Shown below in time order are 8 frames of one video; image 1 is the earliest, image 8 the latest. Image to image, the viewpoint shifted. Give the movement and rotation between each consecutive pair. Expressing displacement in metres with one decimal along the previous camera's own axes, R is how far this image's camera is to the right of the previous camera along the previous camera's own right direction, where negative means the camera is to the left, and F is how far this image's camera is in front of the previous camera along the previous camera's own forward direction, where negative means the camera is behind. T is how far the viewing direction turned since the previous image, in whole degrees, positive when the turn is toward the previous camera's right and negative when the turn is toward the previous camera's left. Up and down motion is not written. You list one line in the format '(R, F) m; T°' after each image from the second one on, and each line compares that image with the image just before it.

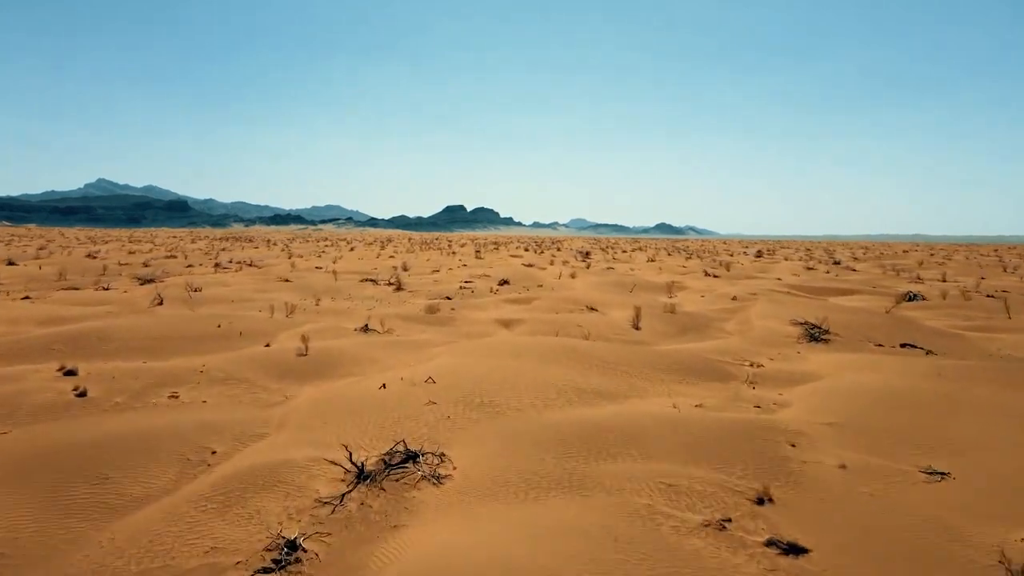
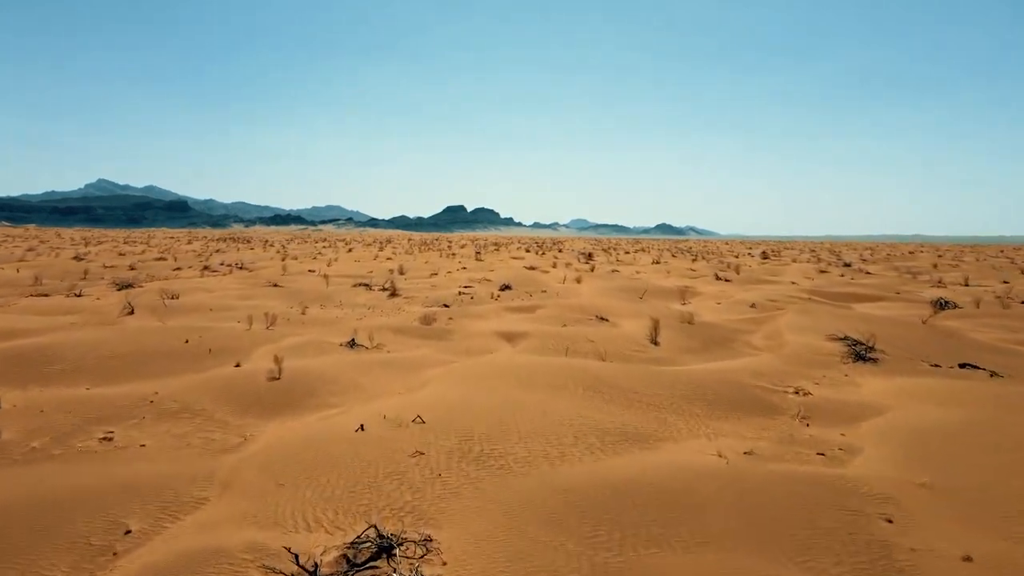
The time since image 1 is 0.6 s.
(0.0, +1.0) m; 0°
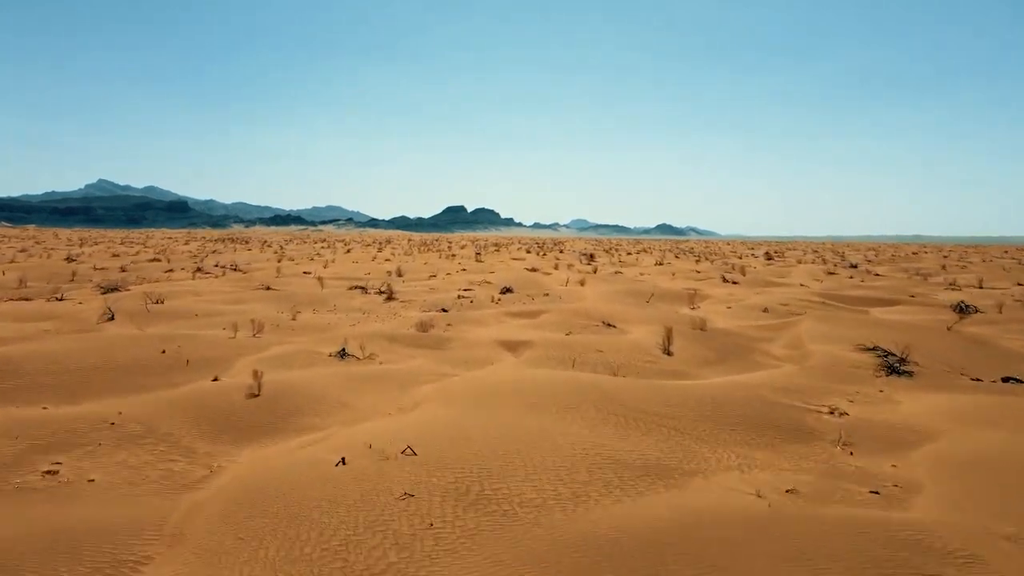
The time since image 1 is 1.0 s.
(0.0, +0.6) m; 0°
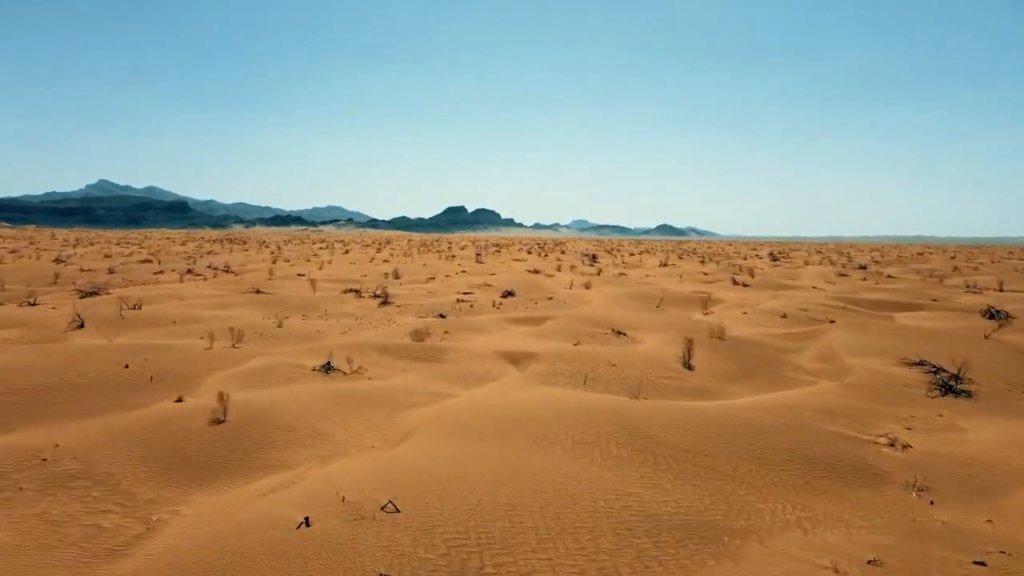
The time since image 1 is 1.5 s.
(0.0, +0.8) m; 0°
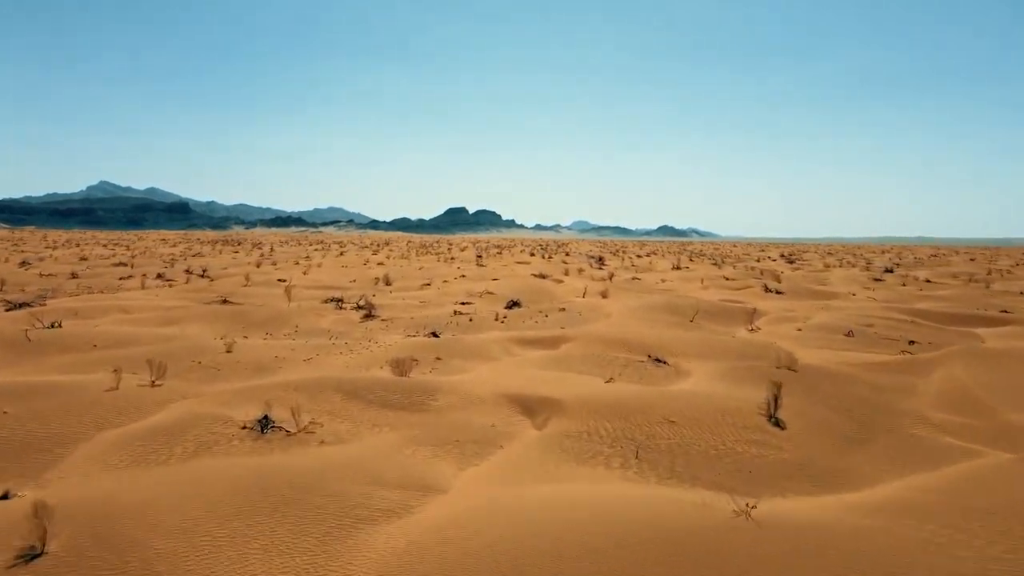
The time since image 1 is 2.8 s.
(-0.1, +2.2) m; 0°
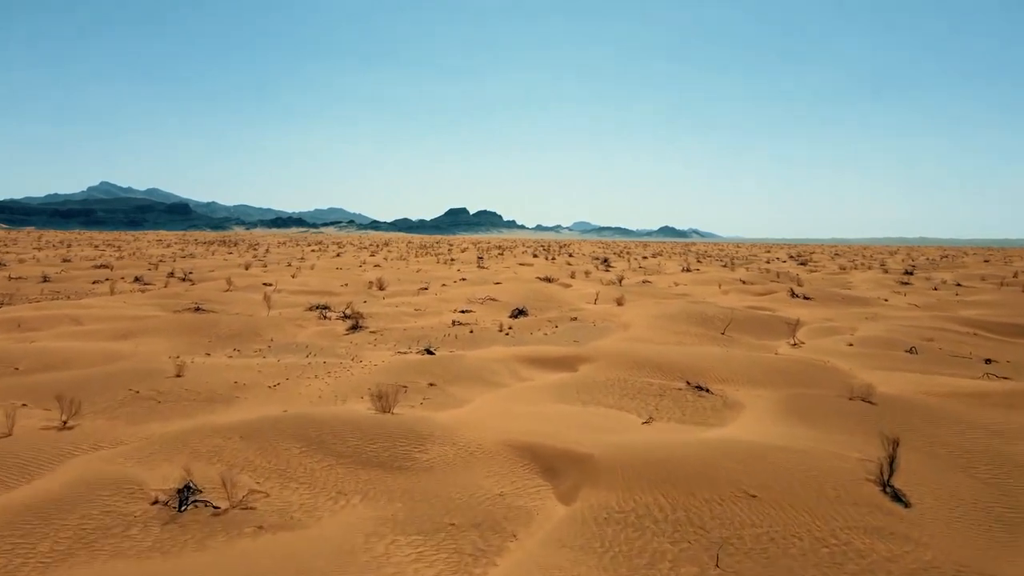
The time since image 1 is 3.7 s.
(-0.1, +1.5) m; 0°
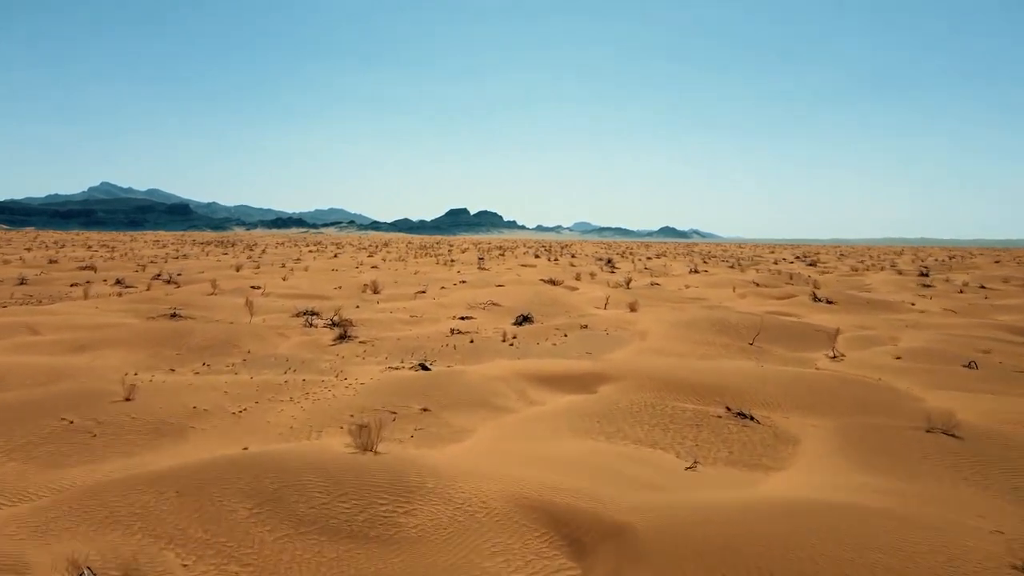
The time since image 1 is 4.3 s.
(0.0, +1.1) m; 0°
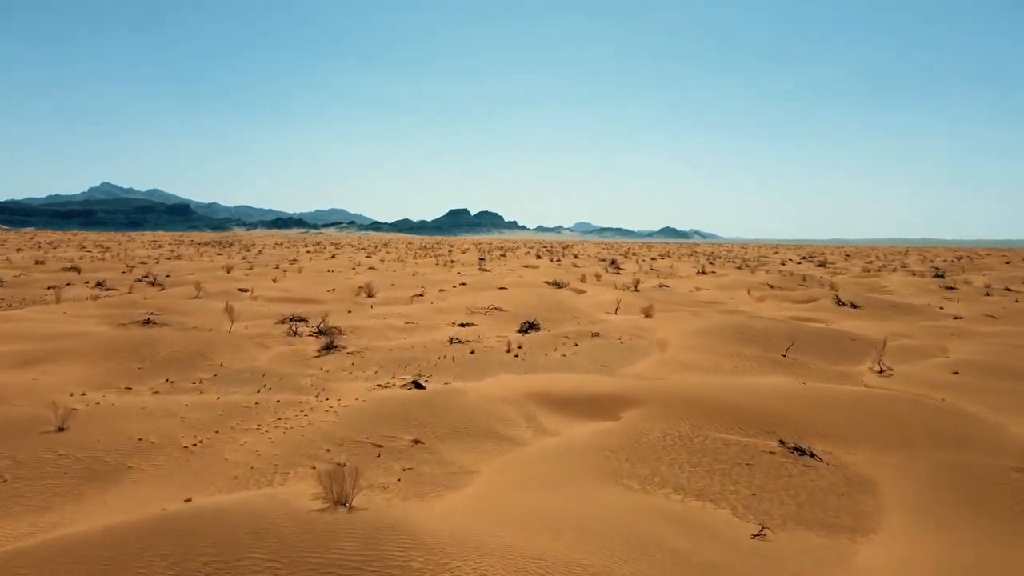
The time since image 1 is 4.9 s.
(0.0, +1.0) m; 0°
